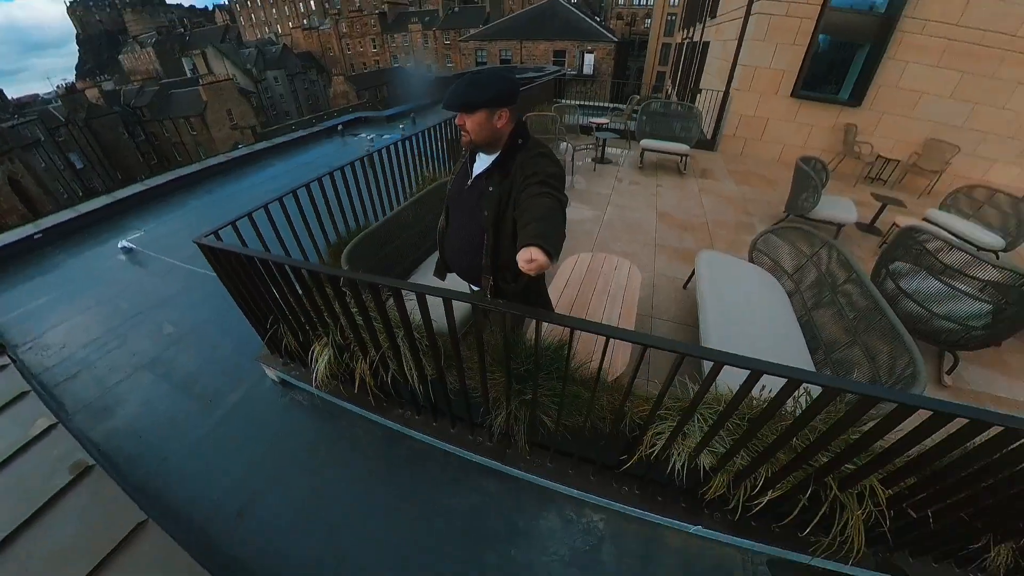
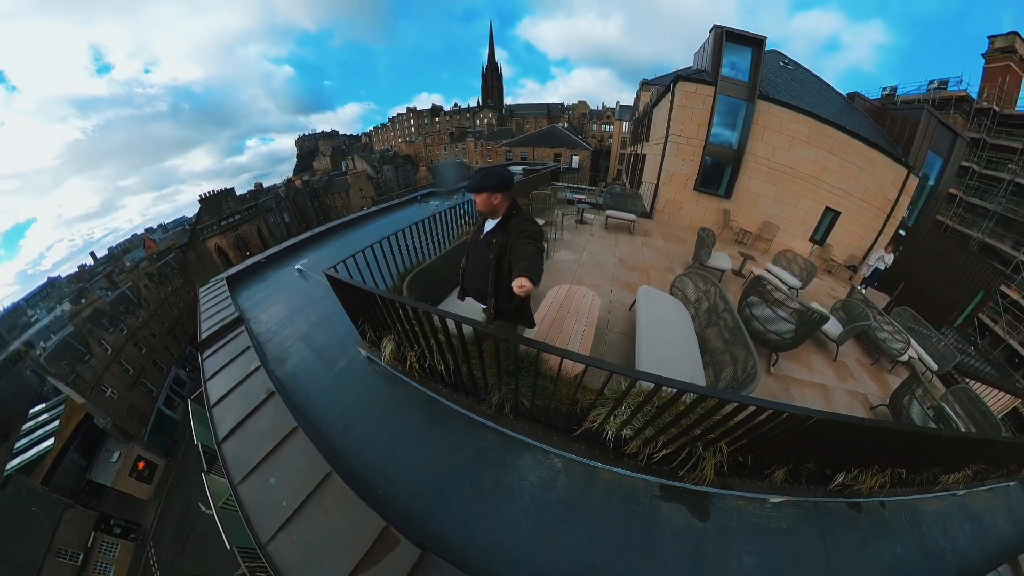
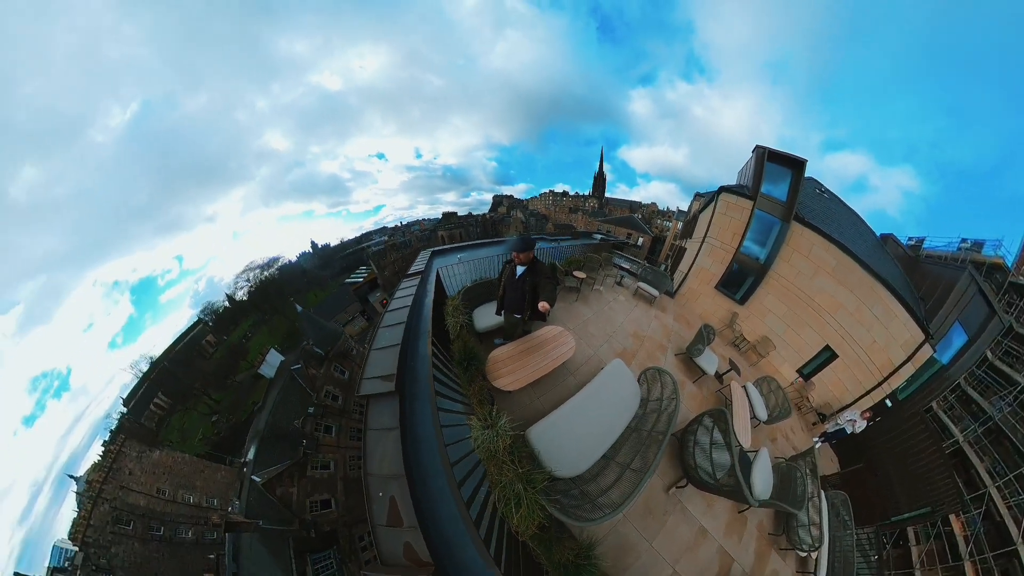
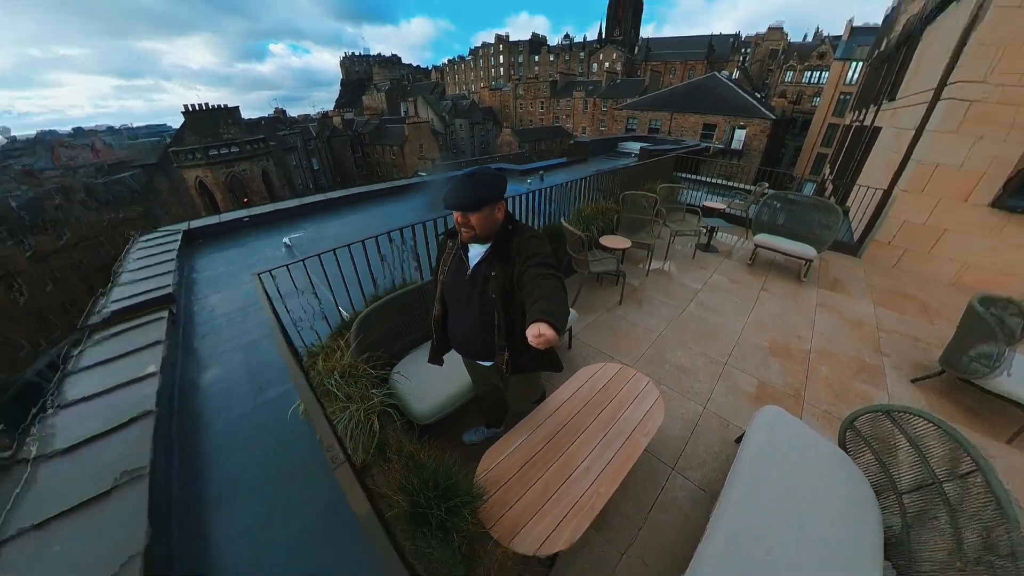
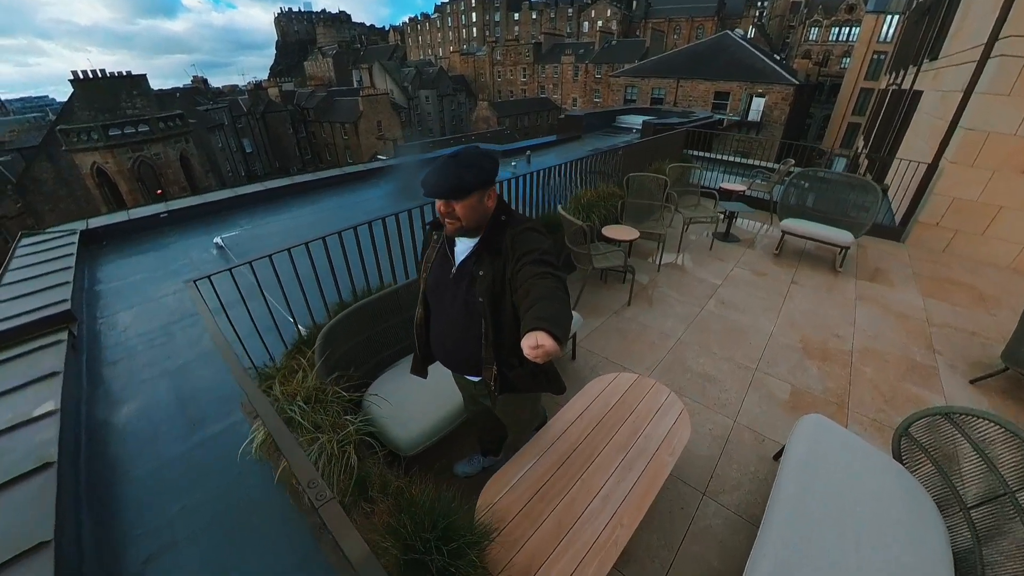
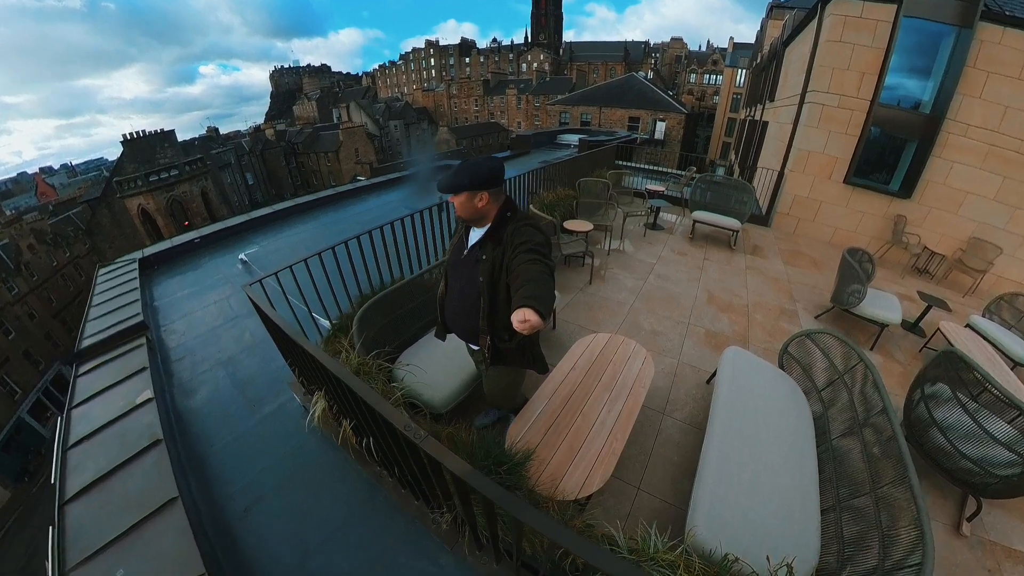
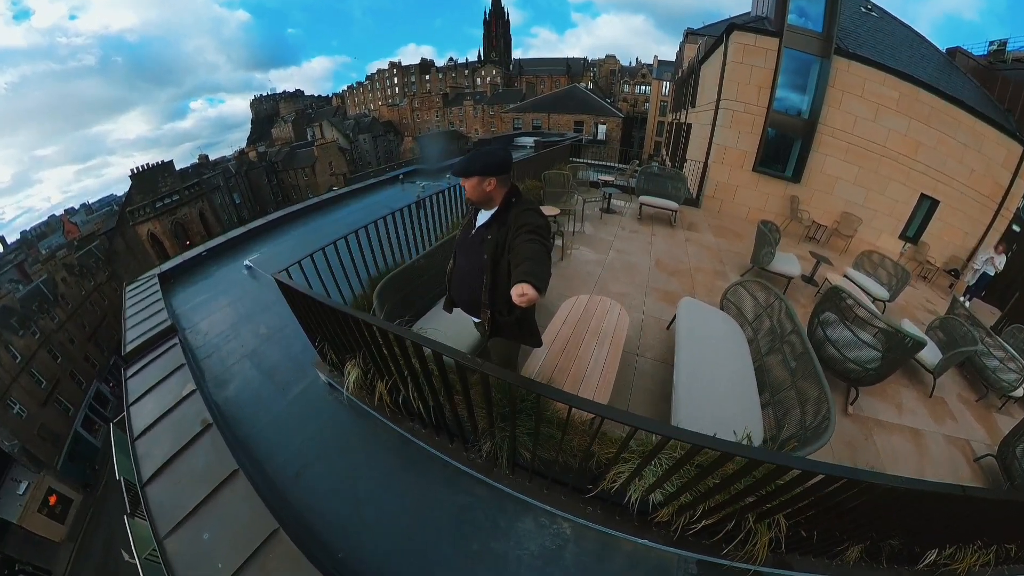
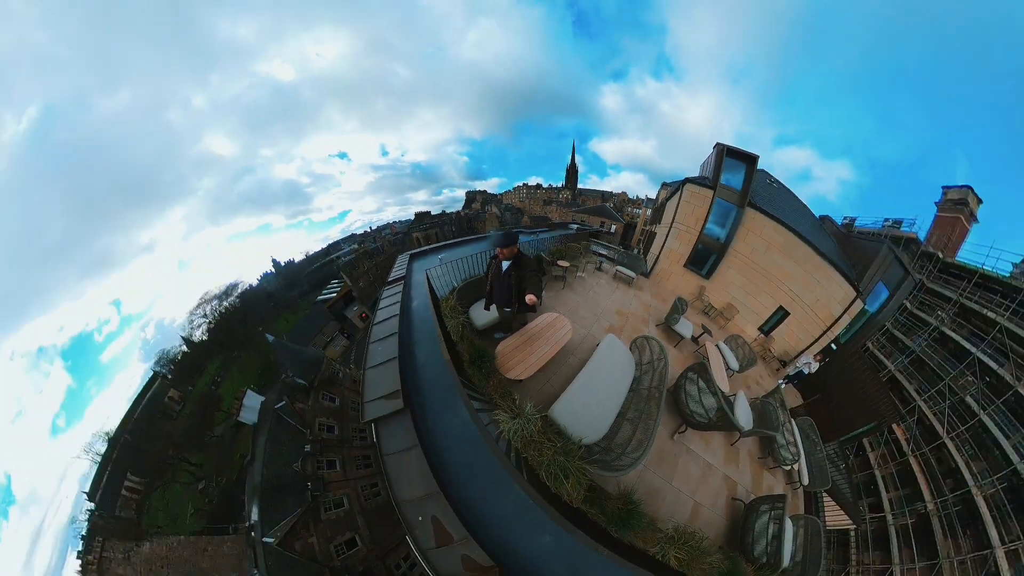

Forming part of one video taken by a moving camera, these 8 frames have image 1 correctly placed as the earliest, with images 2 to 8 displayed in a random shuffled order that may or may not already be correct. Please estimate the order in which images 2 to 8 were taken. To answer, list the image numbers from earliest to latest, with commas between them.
2, 7, 6, 5, 4, 8, 3
